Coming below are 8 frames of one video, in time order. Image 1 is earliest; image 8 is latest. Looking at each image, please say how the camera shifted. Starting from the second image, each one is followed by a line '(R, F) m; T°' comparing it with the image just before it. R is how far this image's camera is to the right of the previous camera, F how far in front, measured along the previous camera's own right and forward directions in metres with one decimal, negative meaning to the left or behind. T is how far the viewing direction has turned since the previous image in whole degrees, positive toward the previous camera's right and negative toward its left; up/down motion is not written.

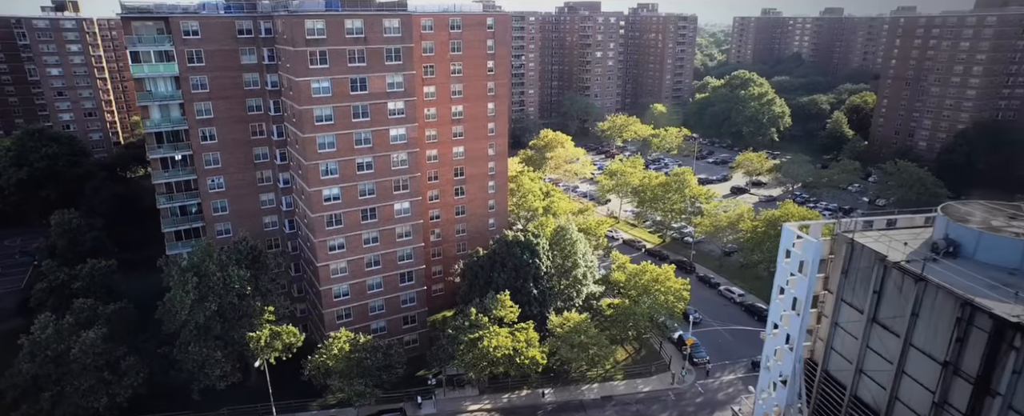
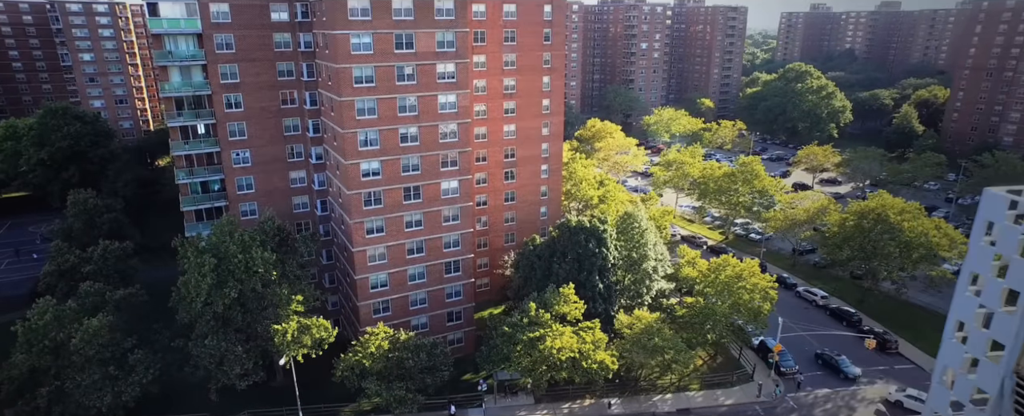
(-3.0, +7.7) m; -3°
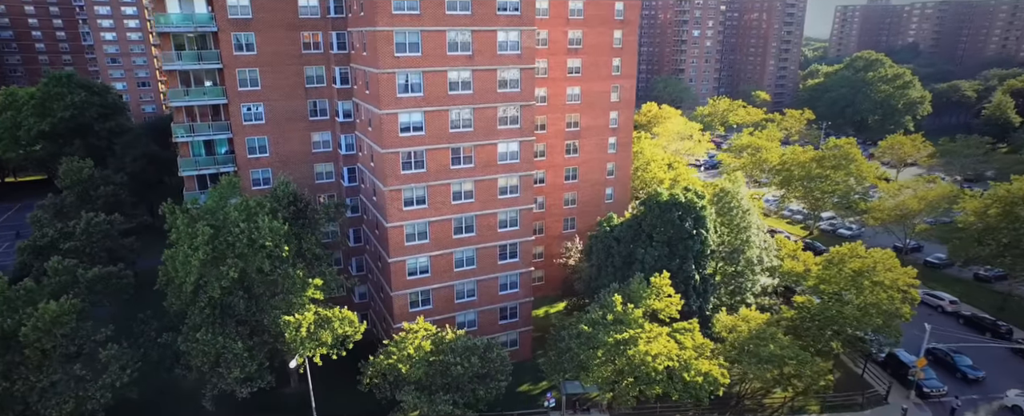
(-3.0, +10.6) m; -3°
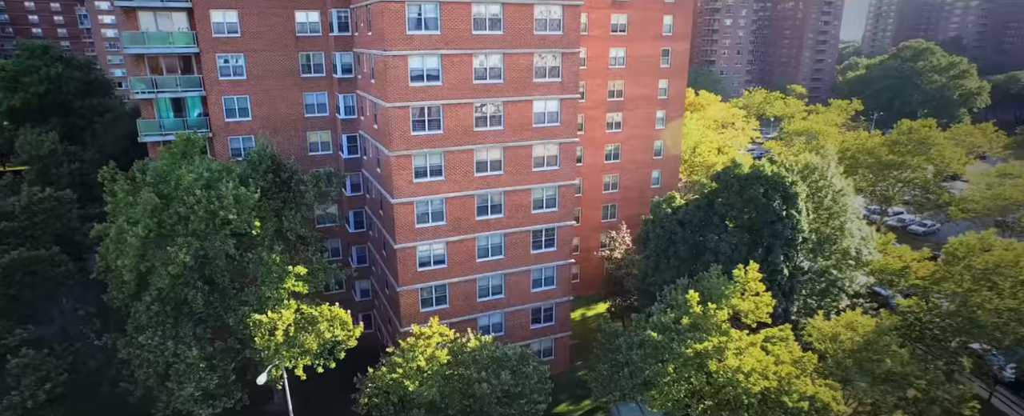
(-1.3, +8.6) m; -1°
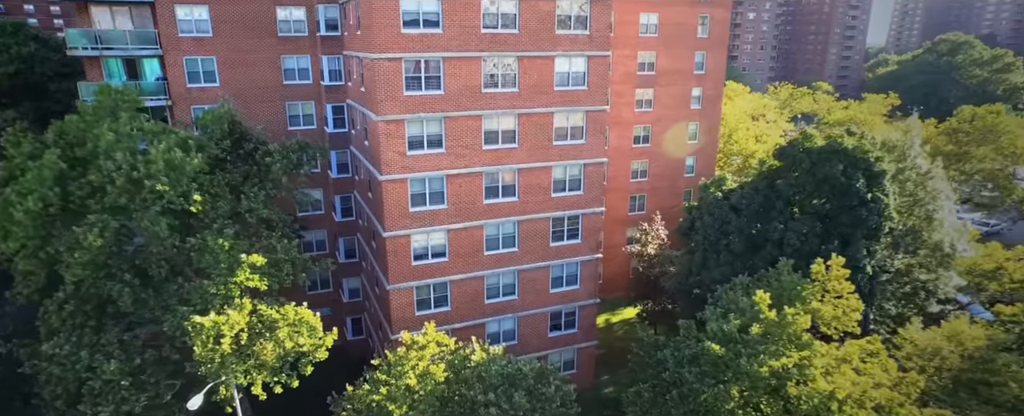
(-0.2, +6.1) m; -1°
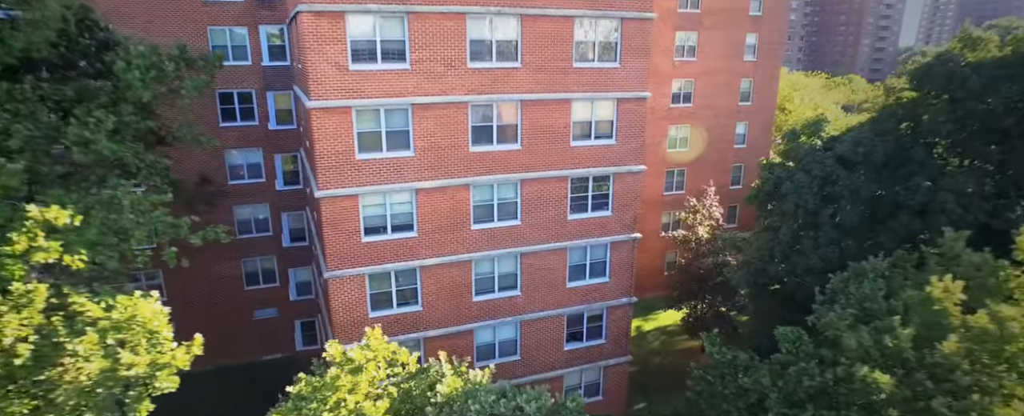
(+0.4, +9.1) m; -1°
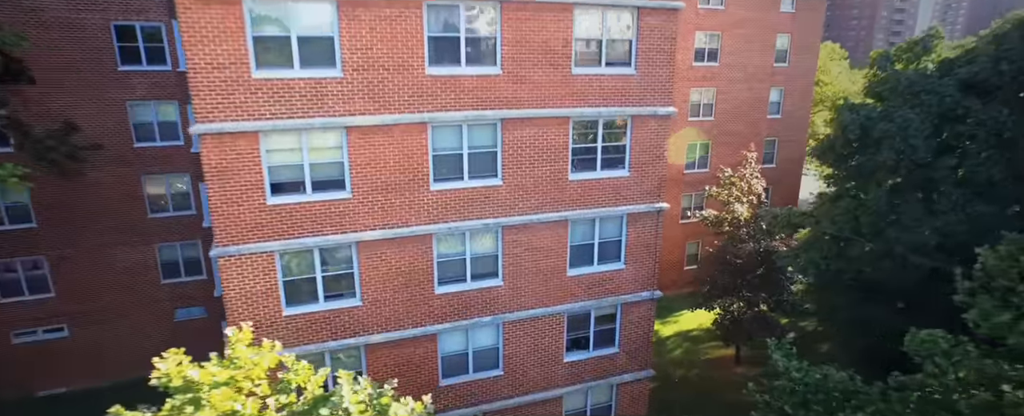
(+0.6, +5.9) m; 0°
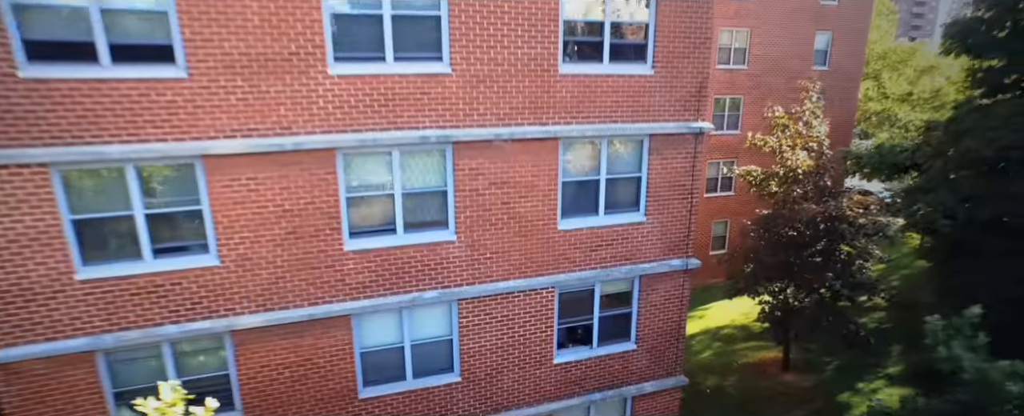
(+0.7, +5.6) m; -1°
